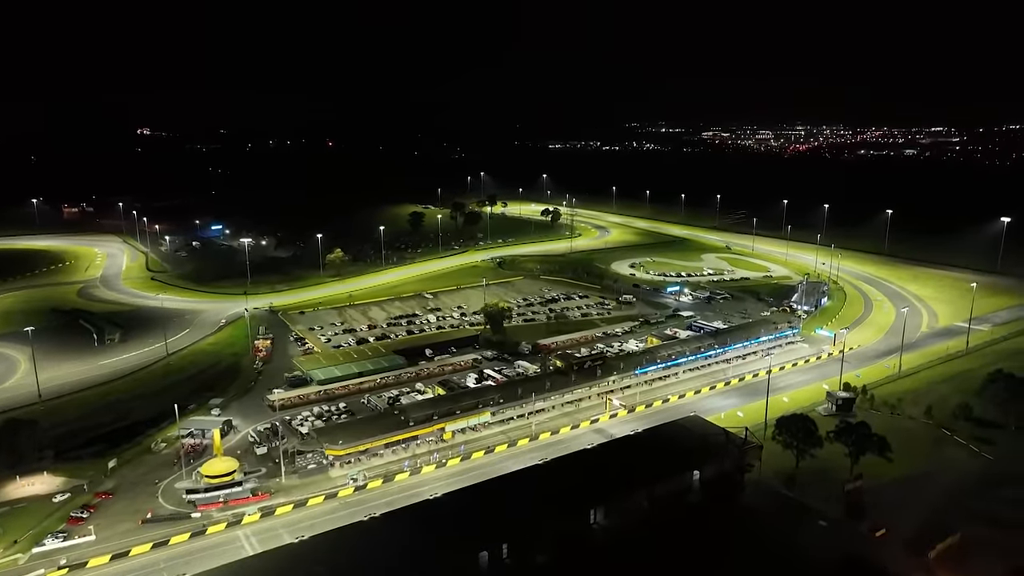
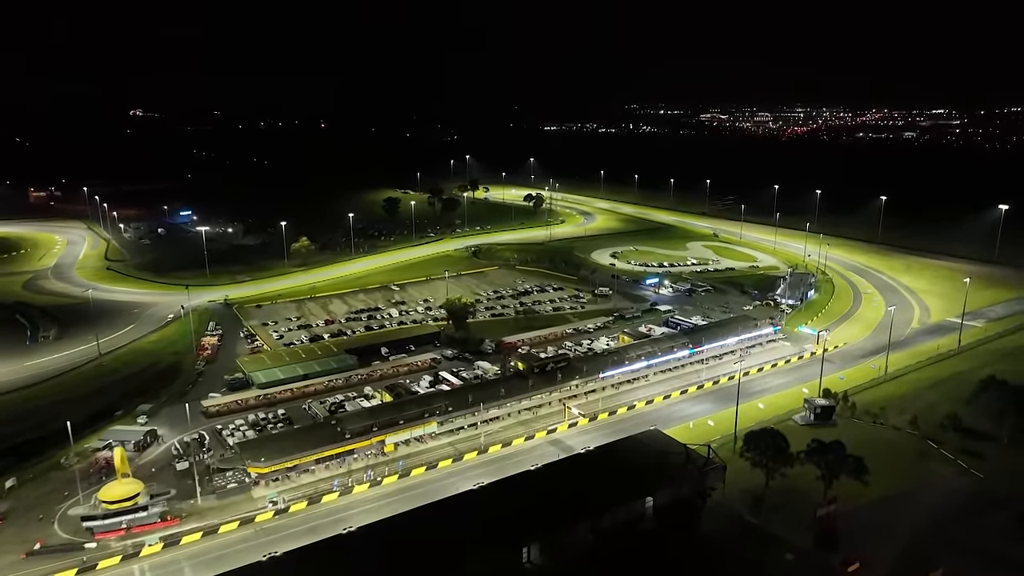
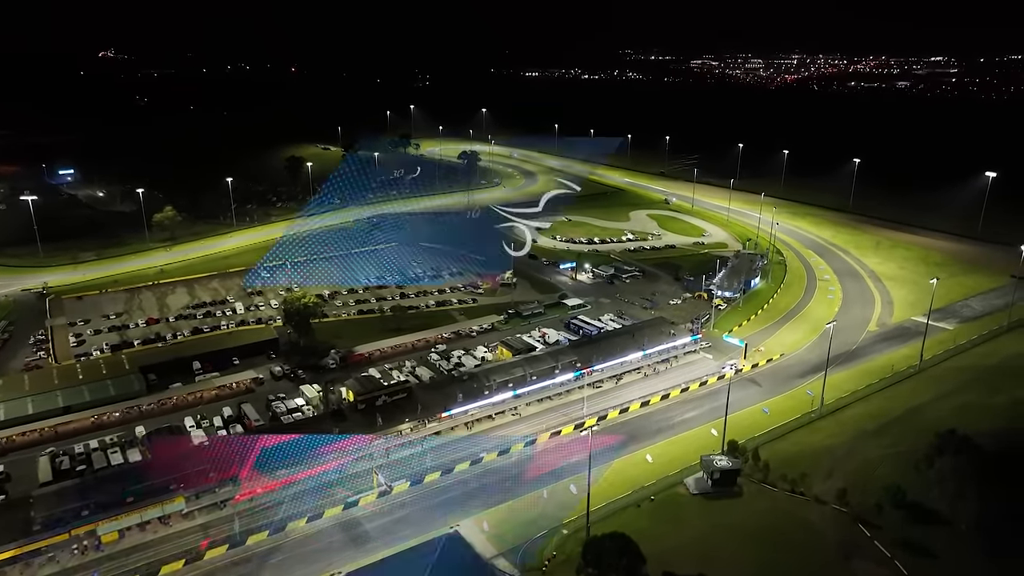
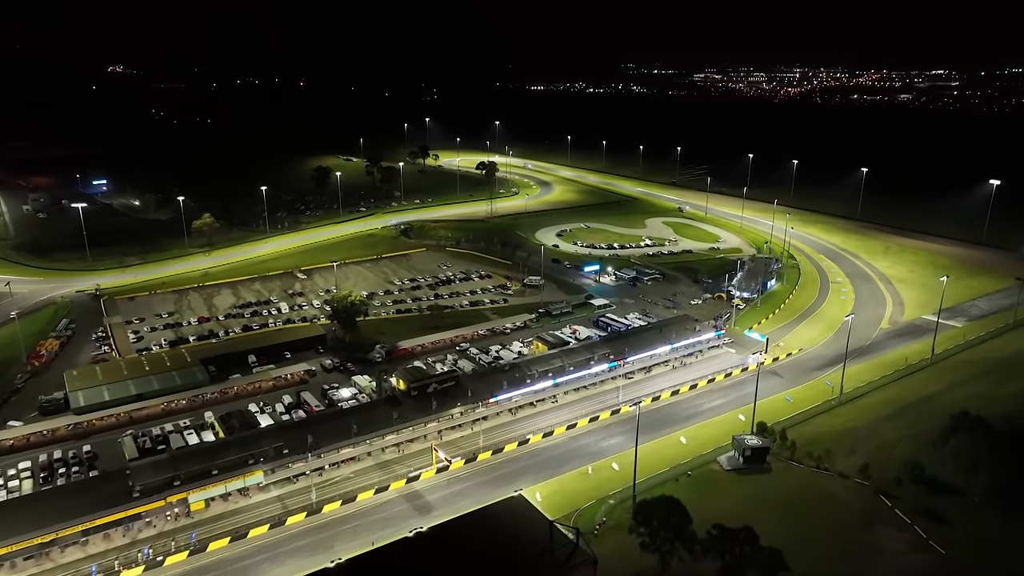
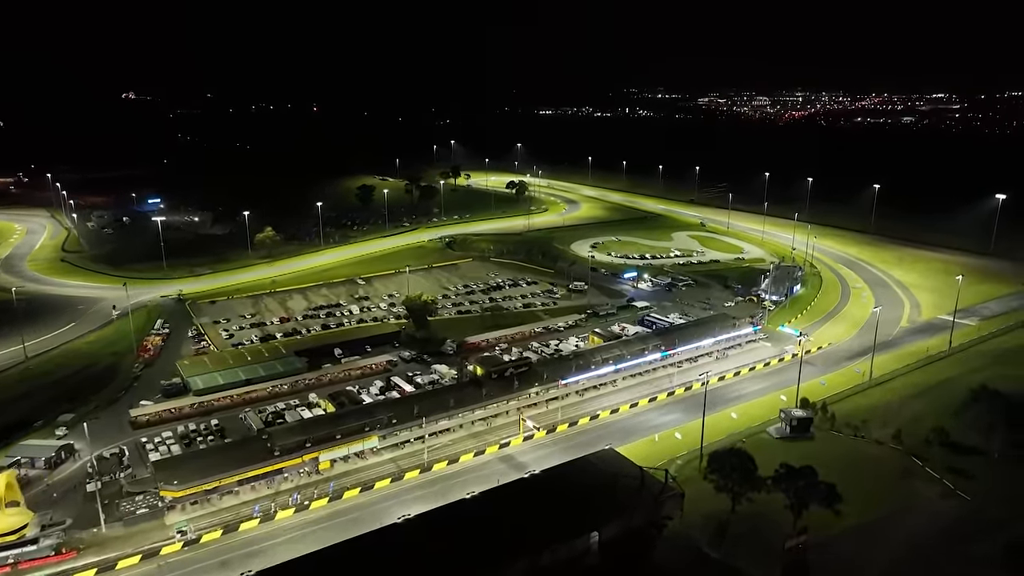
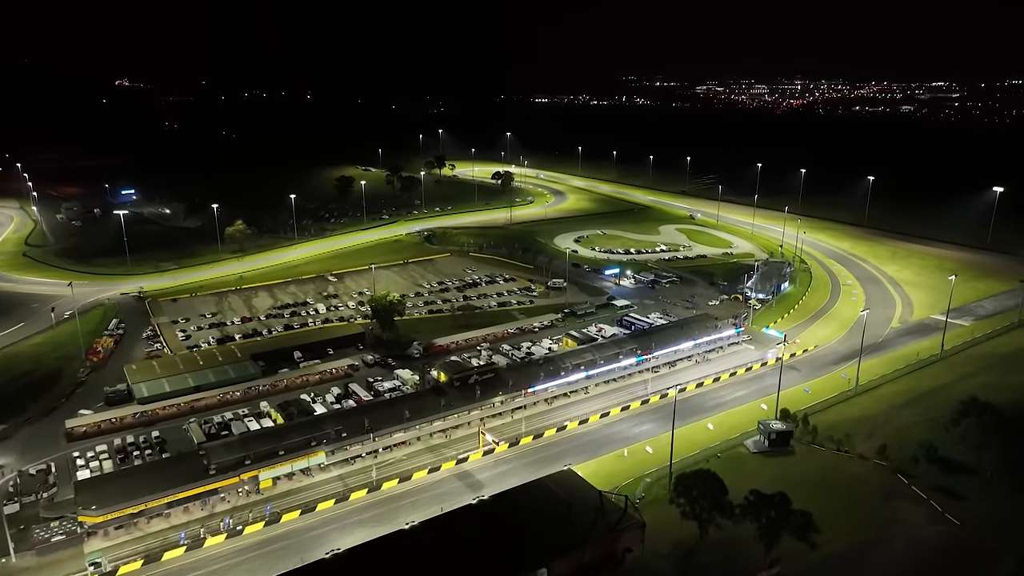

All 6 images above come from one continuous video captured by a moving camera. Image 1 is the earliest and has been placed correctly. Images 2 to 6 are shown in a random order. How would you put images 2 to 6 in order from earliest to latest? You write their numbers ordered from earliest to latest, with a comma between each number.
2, 5, 6, 4, 3
